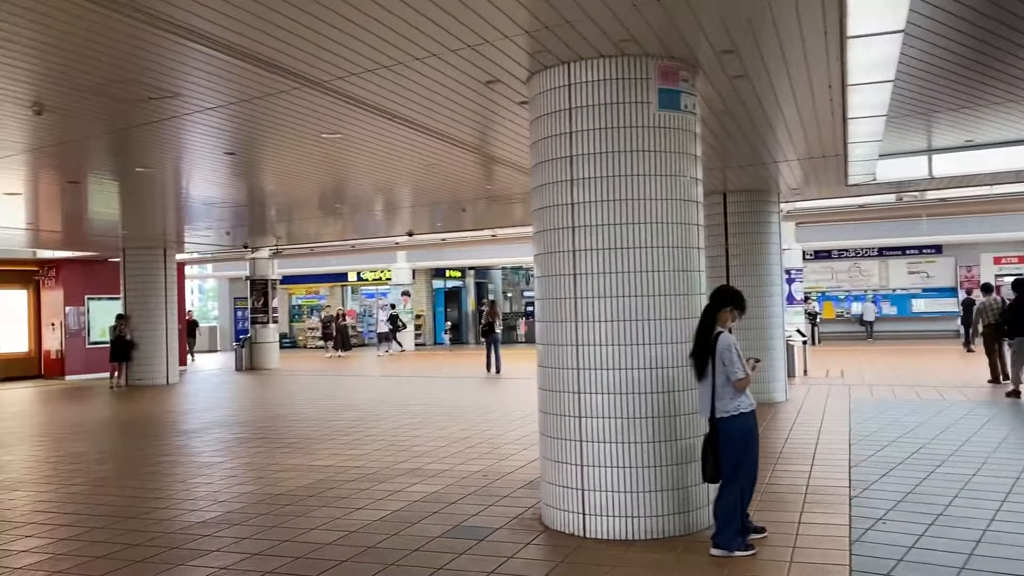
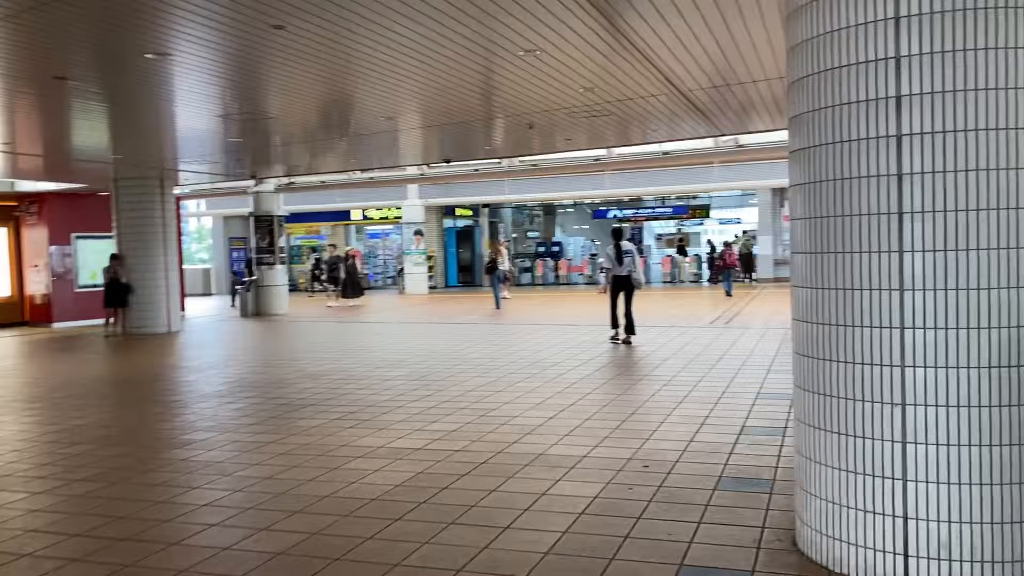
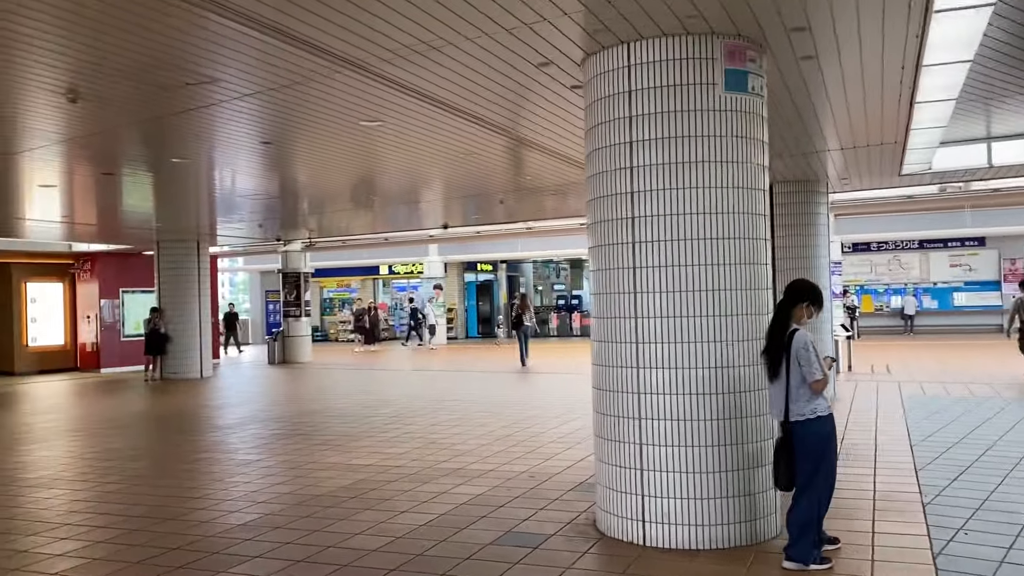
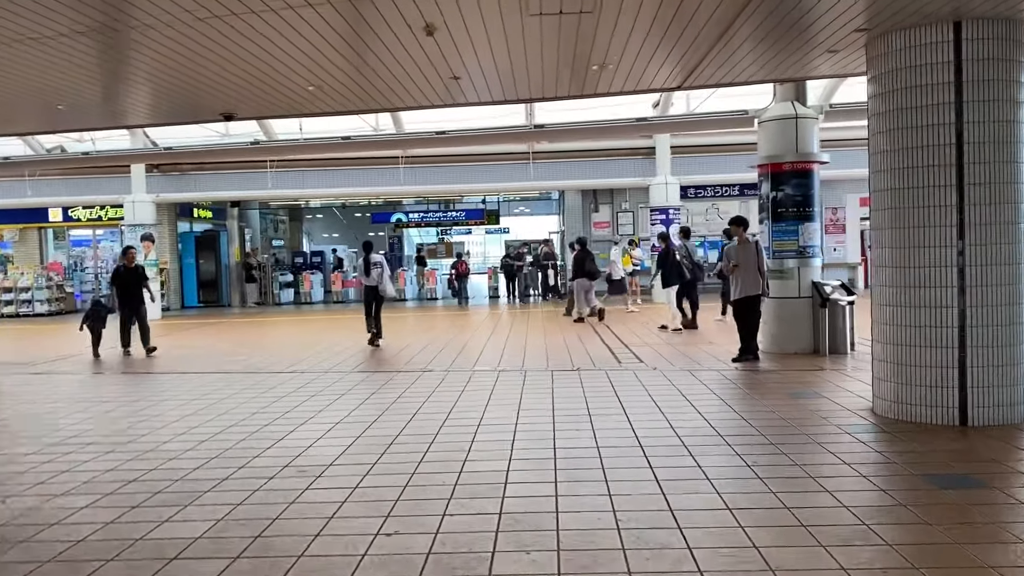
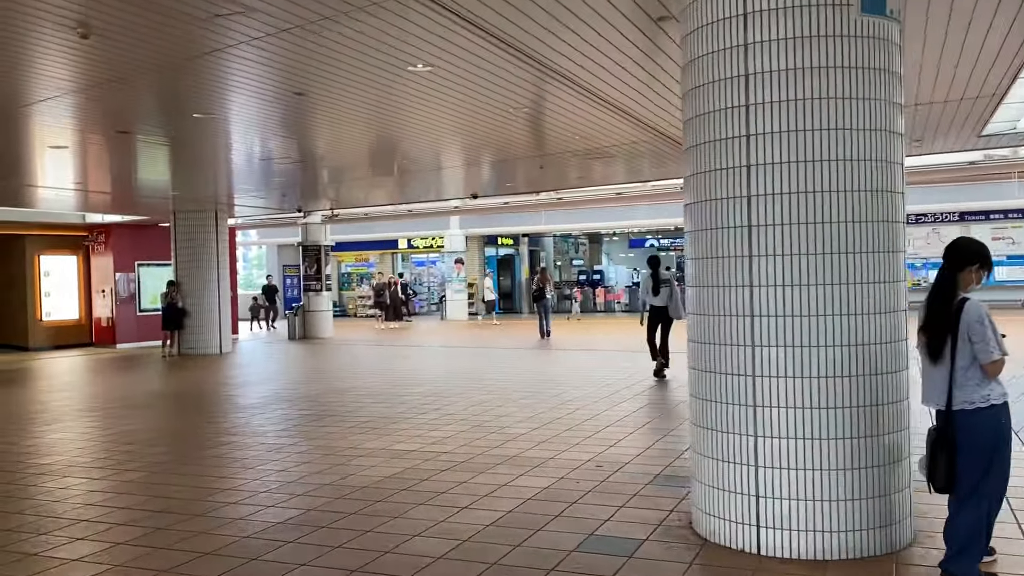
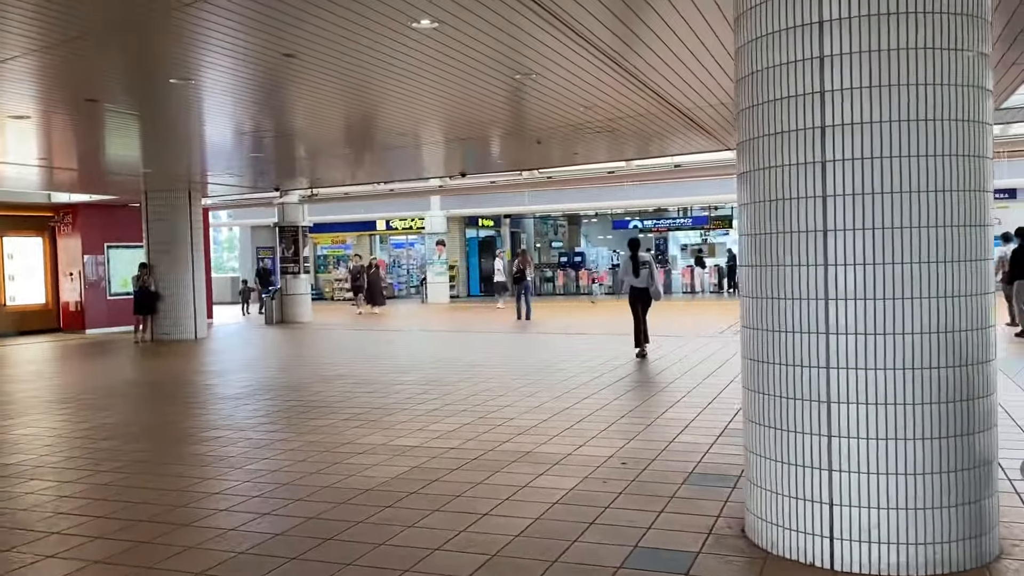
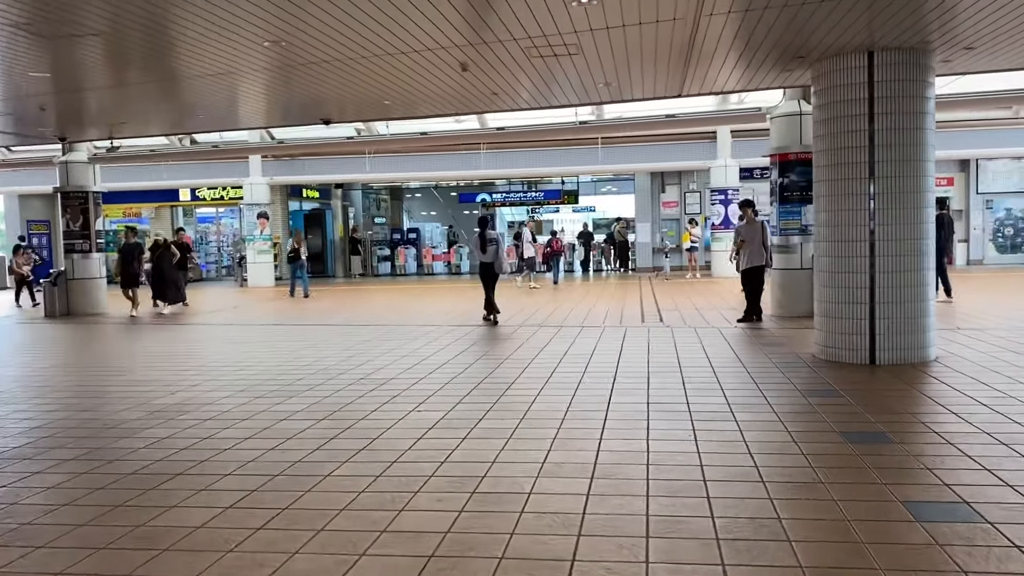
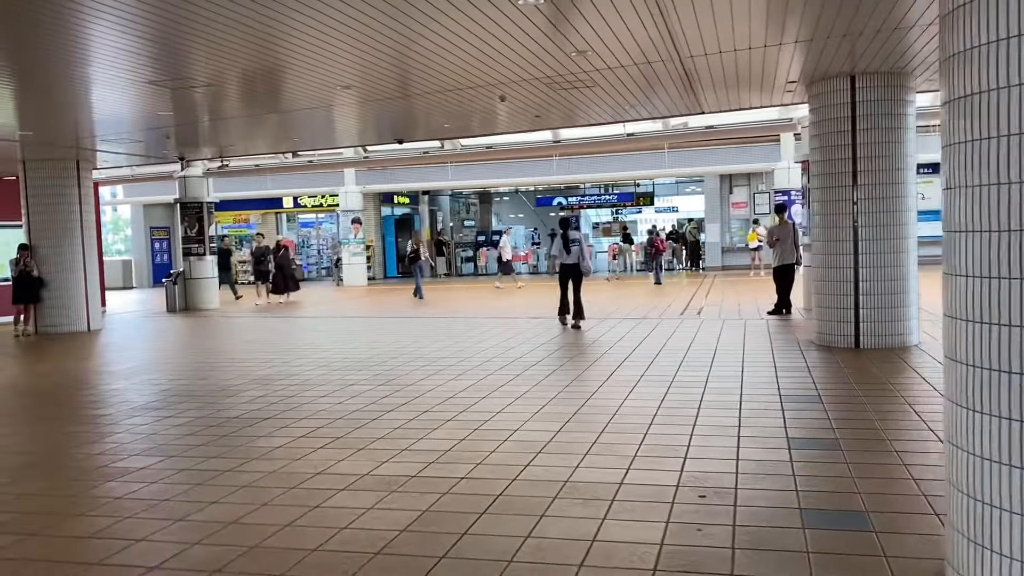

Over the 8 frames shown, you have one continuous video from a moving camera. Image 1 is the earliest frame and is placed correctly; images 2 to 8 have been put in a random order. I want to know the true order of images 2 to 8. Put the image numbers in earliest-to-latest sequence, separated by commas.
3, 5, 6, 2, 8, 7, 4
